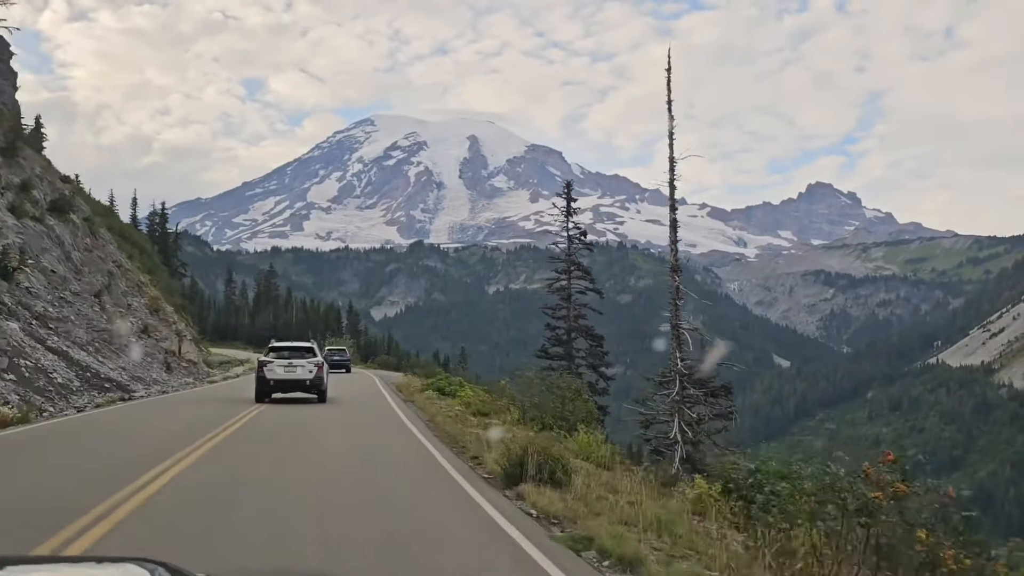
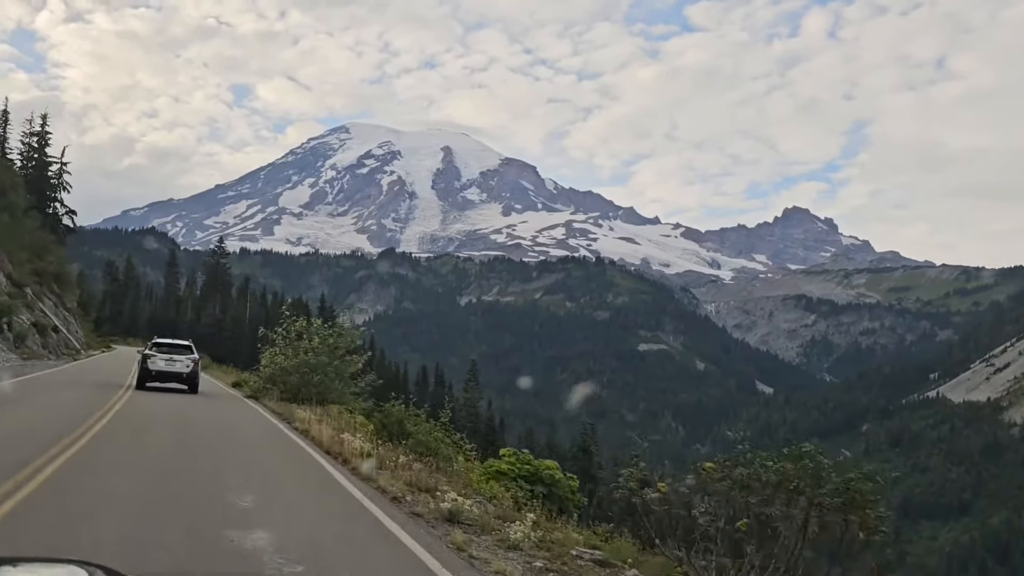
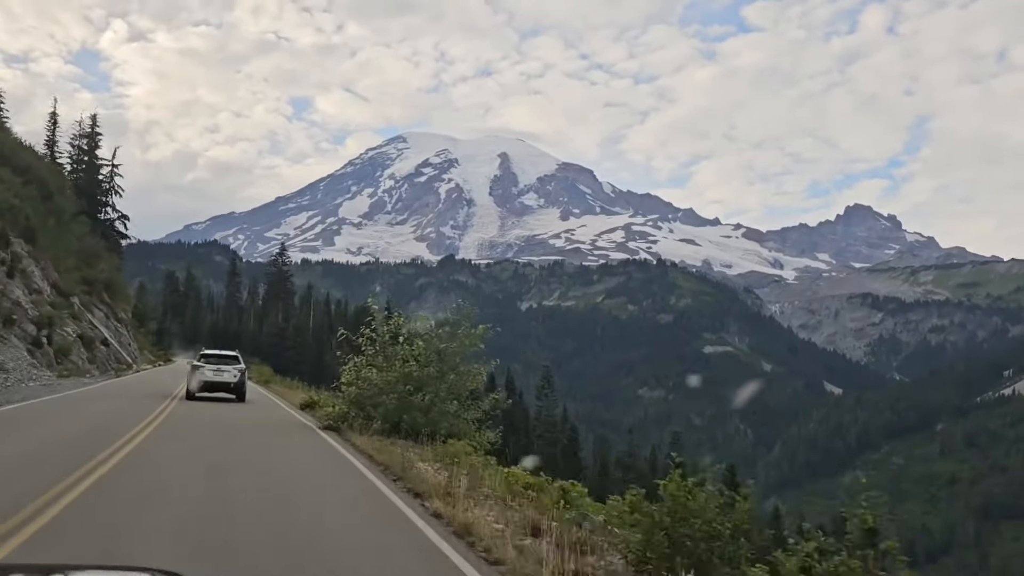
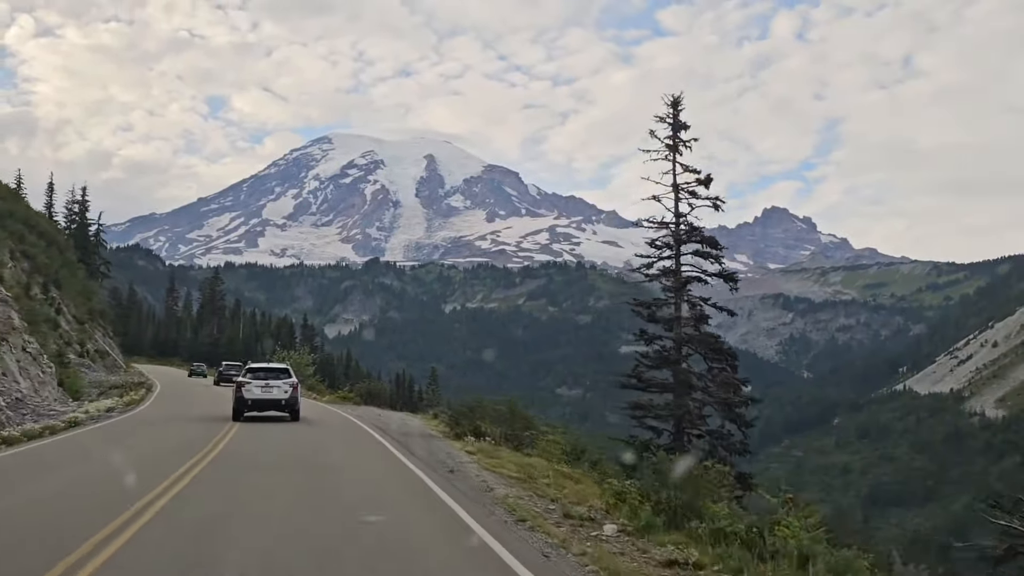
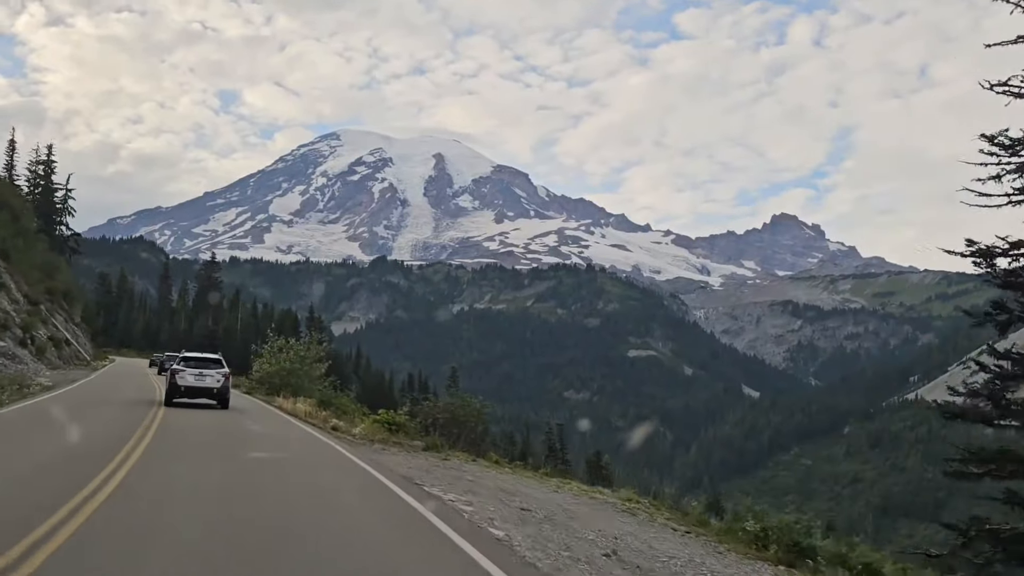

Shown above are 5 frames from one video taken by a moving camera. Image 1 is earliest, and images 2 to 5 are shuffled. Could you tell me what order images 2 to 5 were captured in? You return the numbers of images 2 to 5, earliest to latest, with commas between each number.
4, 5, 2, 3
